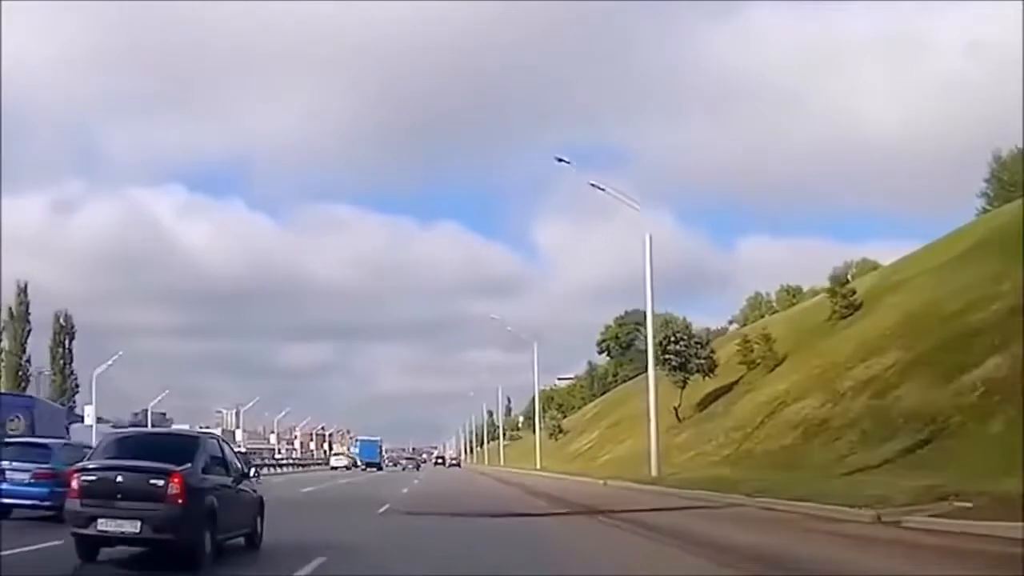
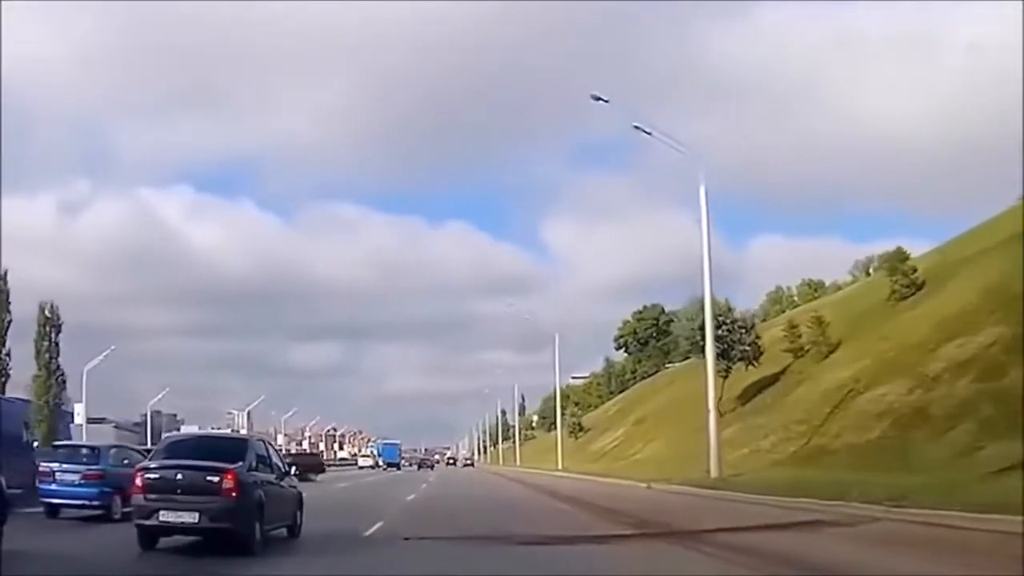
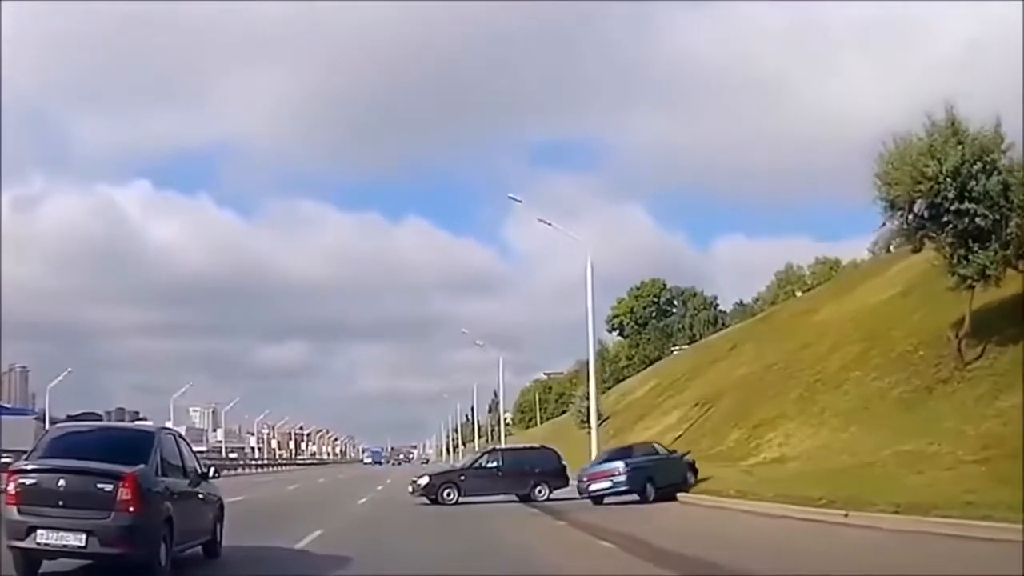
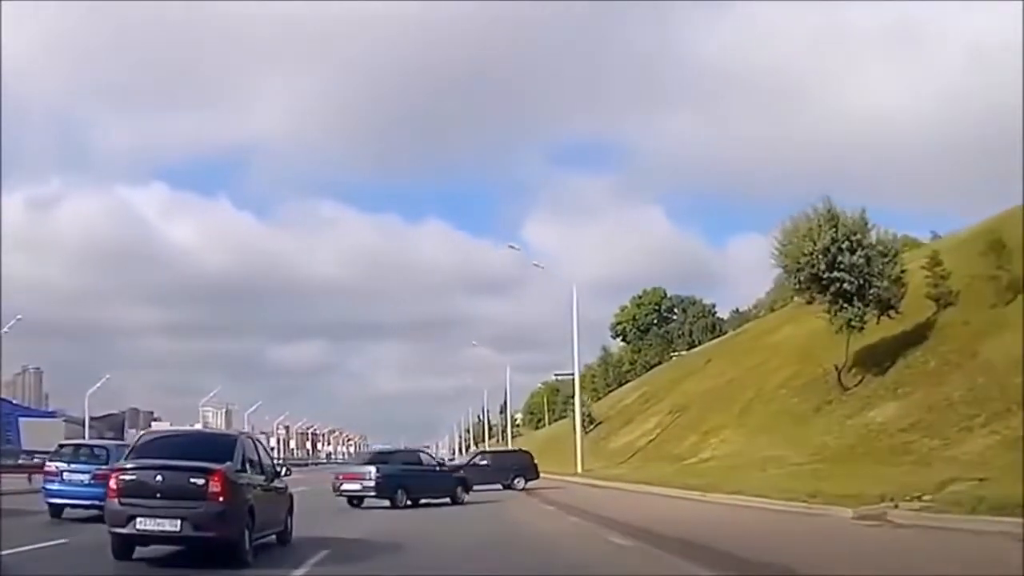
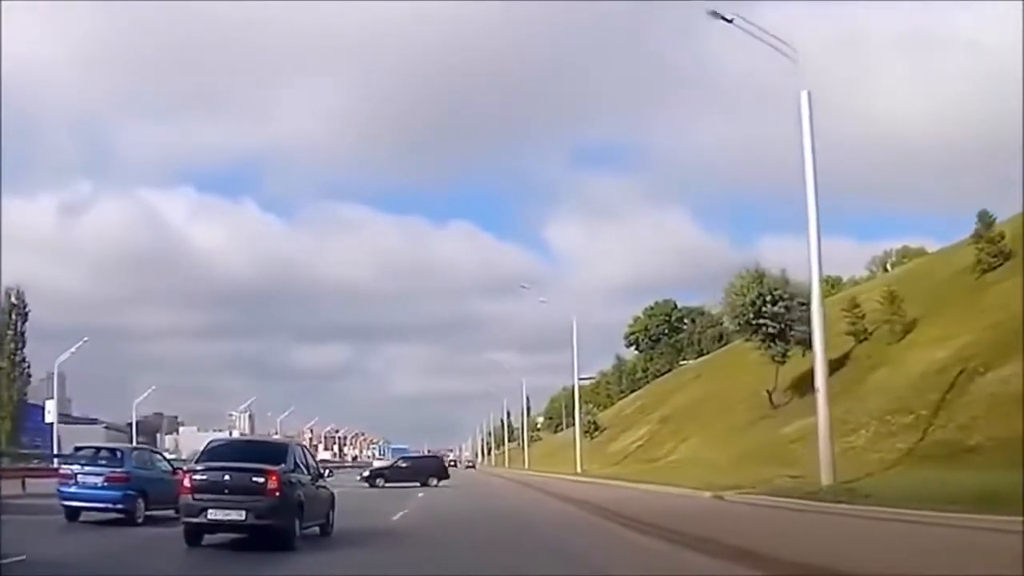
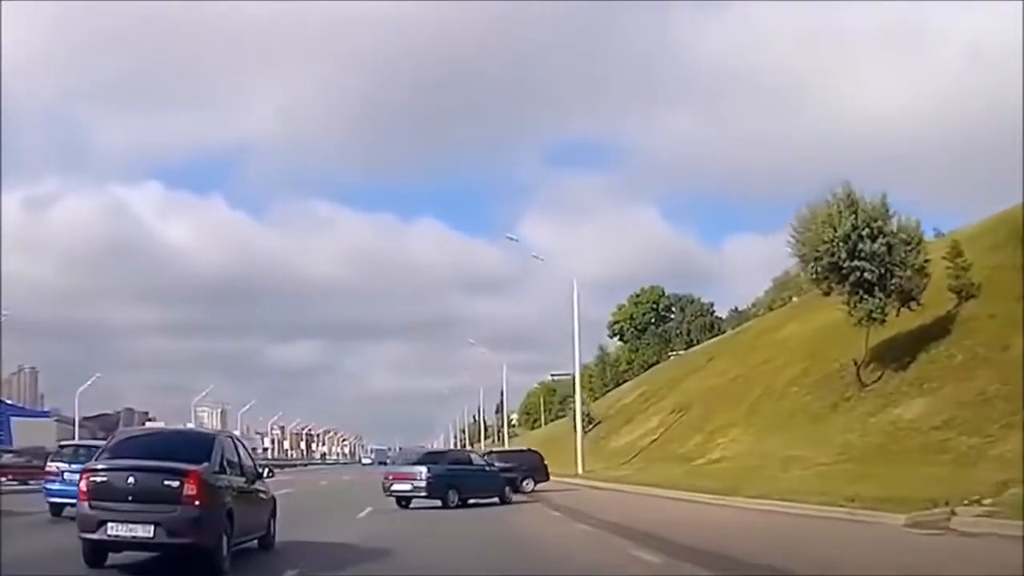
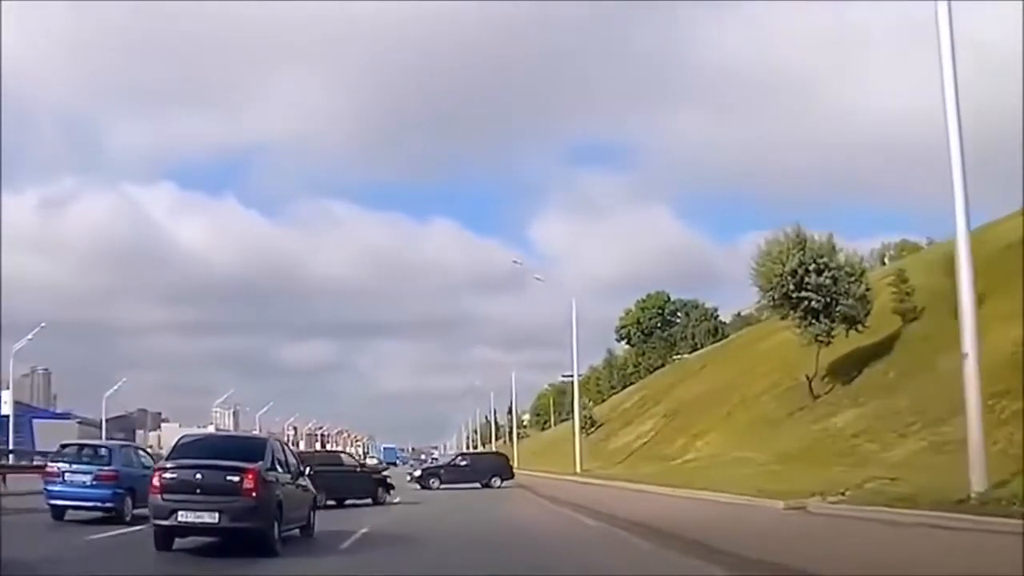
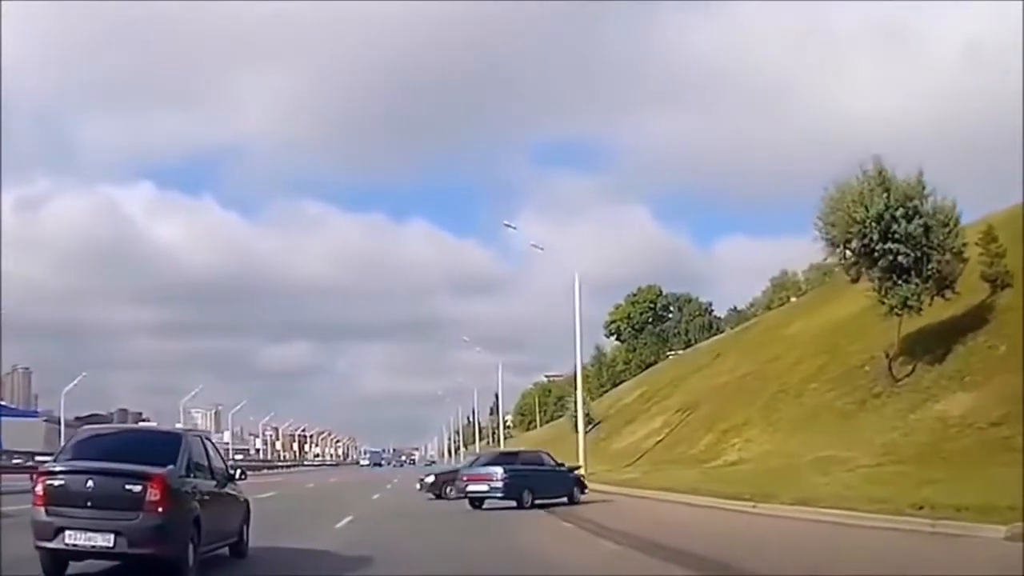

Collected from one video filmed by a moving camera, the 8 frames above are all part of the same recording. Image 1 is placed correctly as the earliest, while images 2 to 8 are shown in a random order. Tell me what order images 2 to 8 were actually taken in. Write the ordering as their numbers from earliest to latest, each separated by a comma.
2, 5, 7, 4, 6, 8, 3
